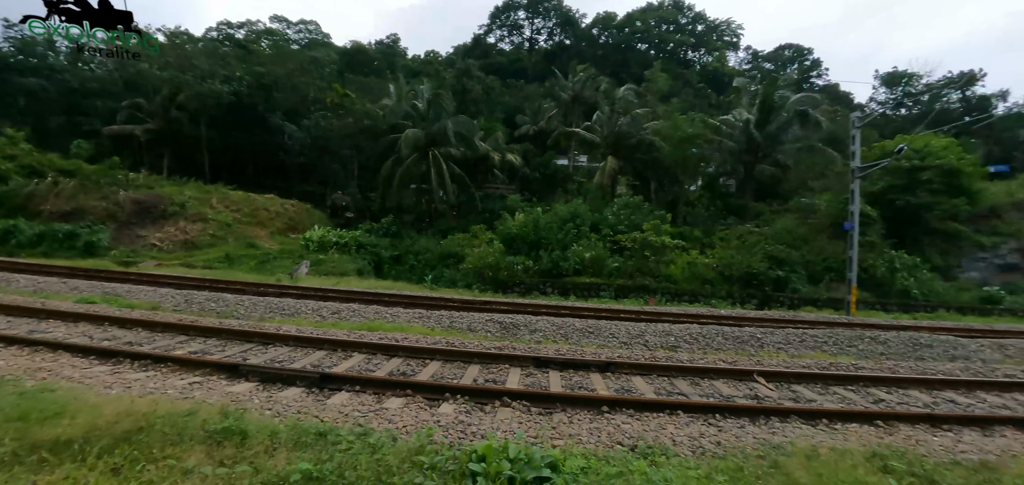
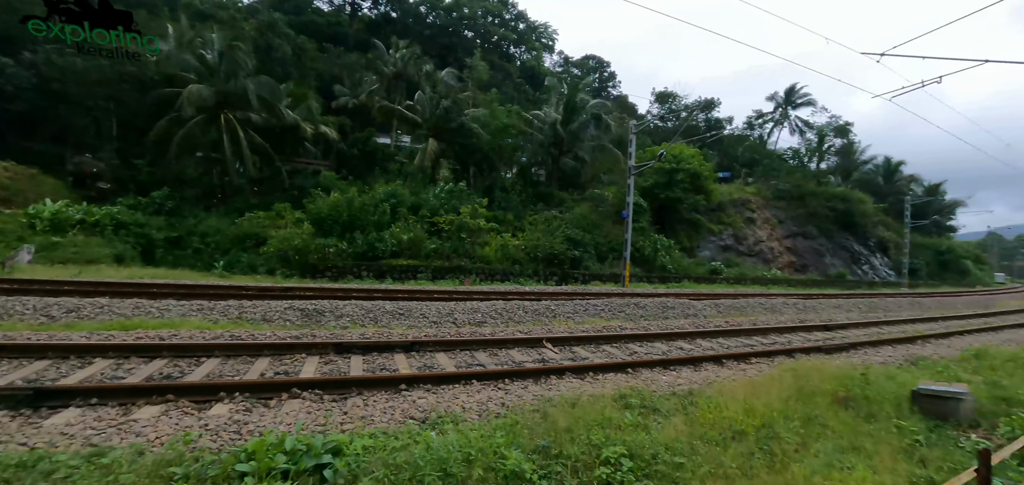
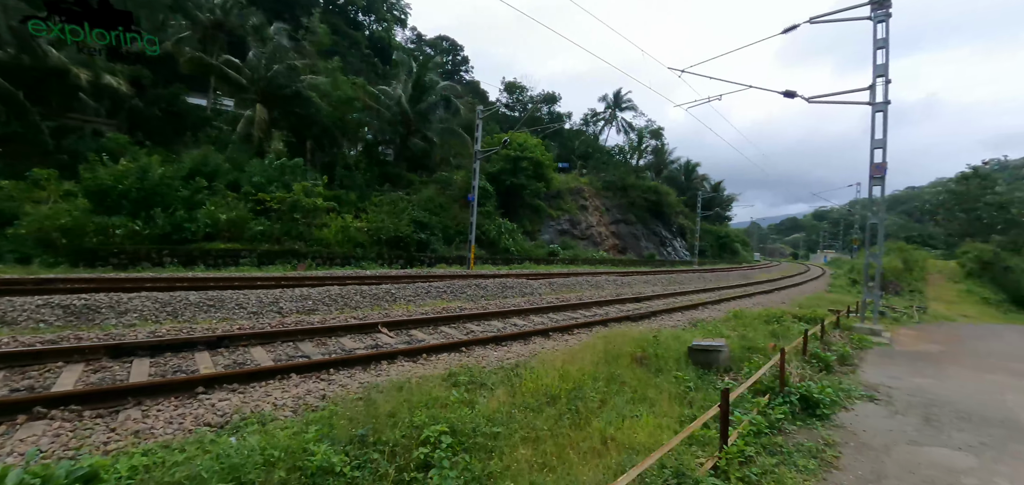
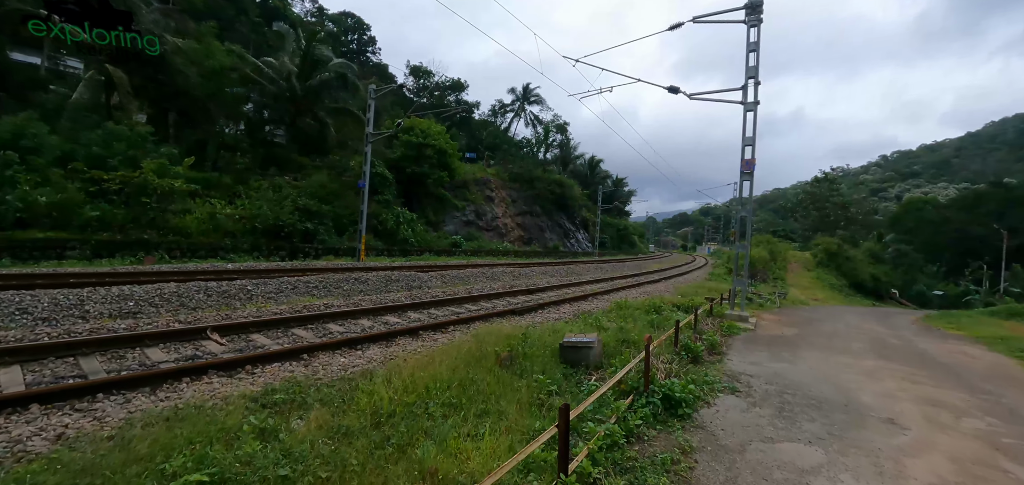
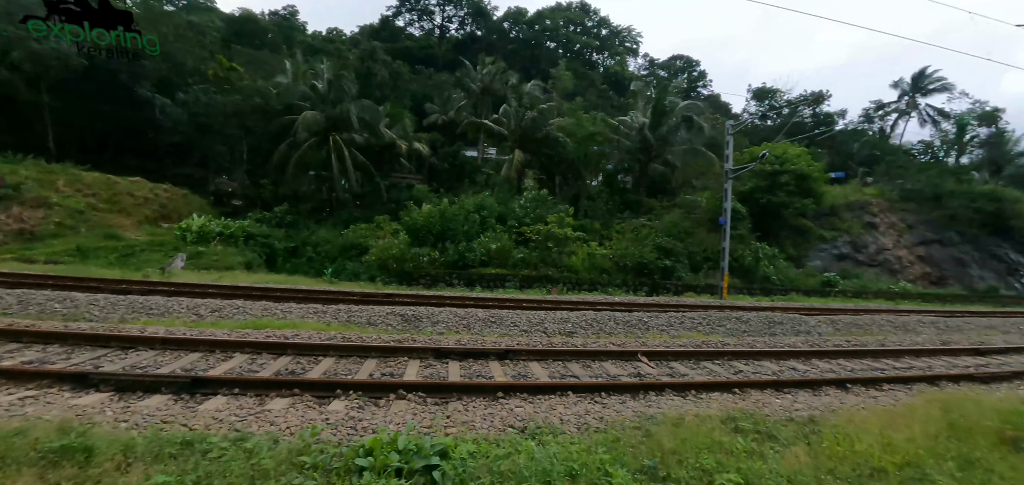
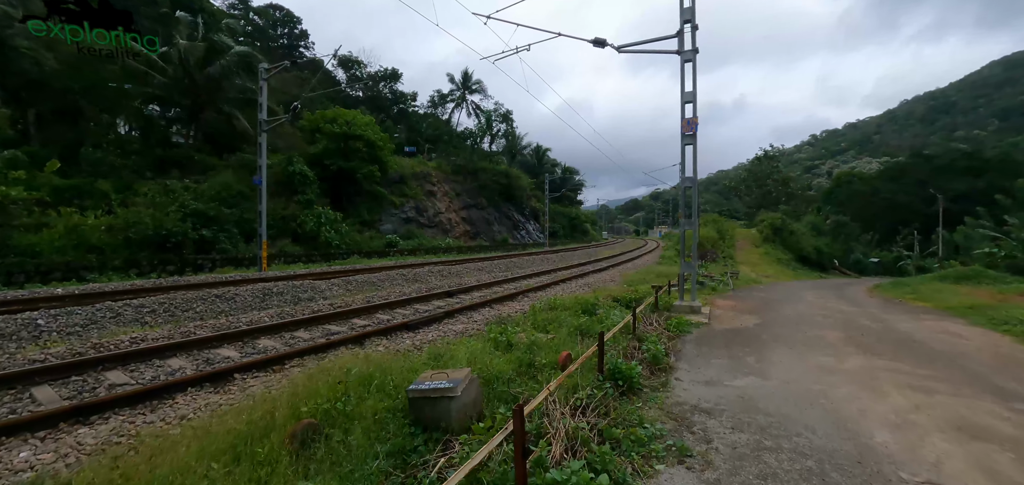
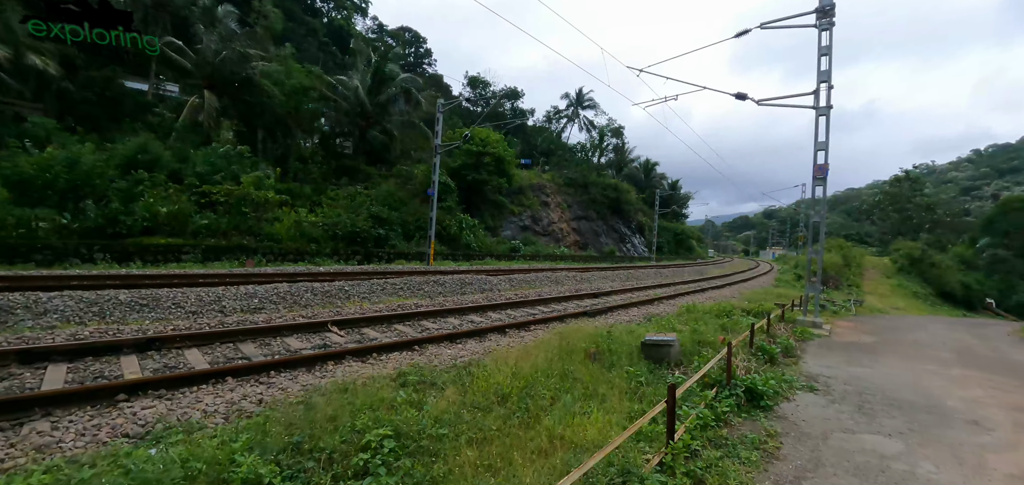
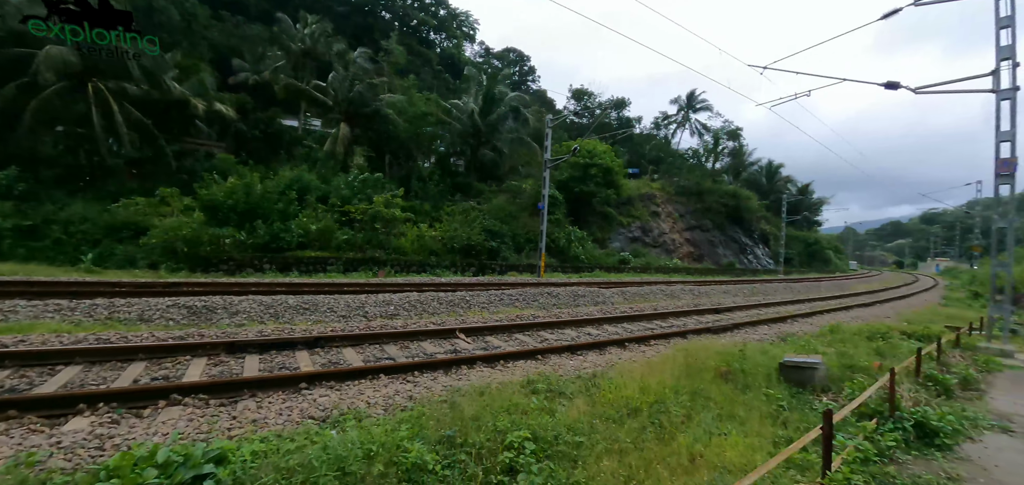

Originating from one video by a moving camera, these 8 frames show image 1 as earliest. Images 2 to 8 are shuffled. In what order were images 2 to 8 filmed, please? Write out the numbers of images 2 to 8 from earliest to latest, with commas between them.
5, 2, 8, 3, 7, 4, 6
